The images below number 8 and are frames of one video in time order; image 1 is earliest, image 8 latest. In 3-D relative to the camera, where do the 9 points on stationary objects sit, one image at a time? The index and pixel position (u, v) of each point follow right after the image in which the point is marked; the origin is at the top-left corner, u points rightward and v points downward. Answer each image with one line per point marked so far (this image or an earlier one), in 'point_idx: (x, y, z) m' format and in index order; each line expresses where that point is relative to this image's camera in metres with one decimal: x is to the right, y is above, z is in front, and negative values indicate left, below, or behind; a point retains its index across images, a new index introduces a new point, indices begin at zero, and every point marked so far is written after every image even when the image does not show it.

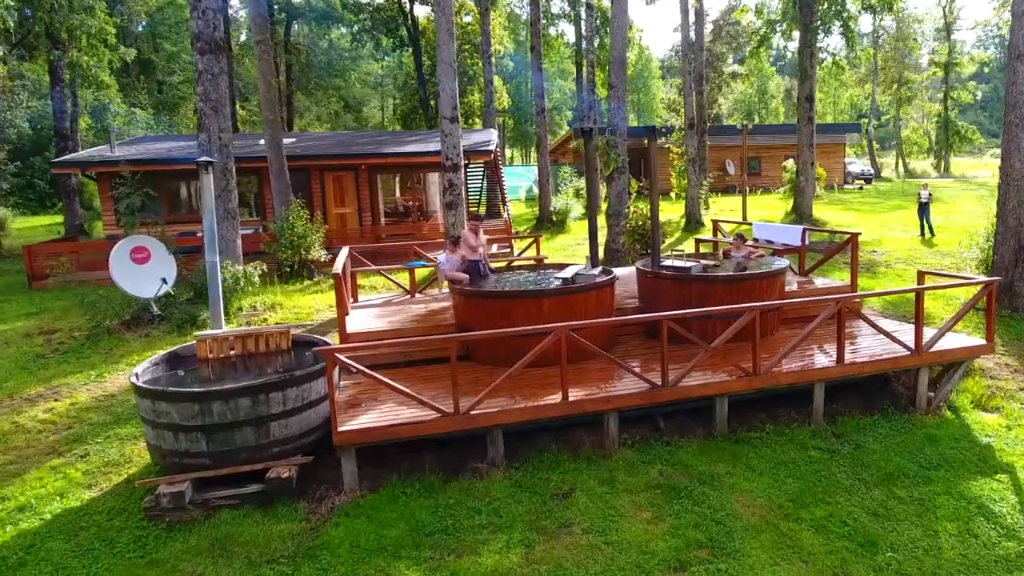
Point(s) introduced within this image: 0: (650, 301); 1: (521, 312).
0: (+1.5, -0.2, +9.2) m
1: (+0.1, -0.2, +8.1) m
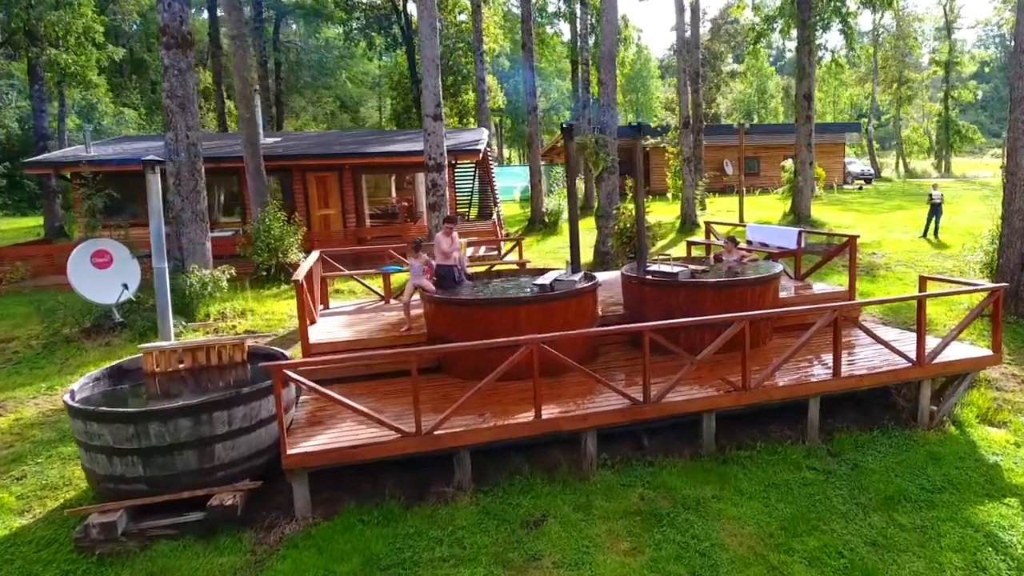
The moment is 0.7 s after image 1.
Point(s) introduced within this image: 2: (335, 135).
0: (+1.3, -0.2, +8.7) m
1: (-0.1, -0.3, +7.5) m
2: (-4.2, +3.6, +19.6) m
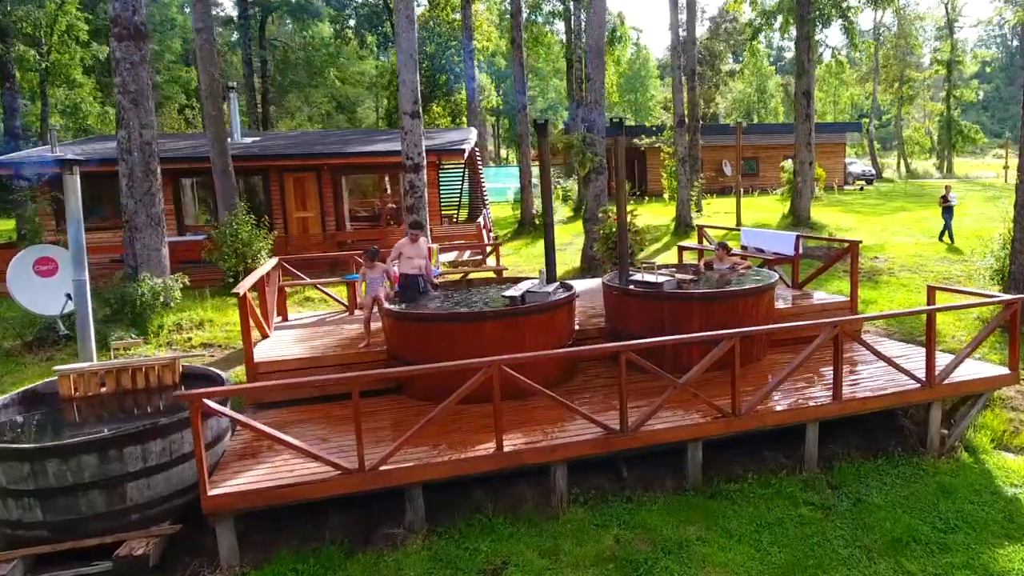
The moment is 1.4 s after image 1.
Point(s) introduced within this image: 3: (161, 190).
0: (+1.0, -0.3, +7.9) m
1: (-0.4, -0.4, +6.8) m
2: (-4.5, +3.5, +18.8) m
3: (-4.6, +1.3, +10.7) m
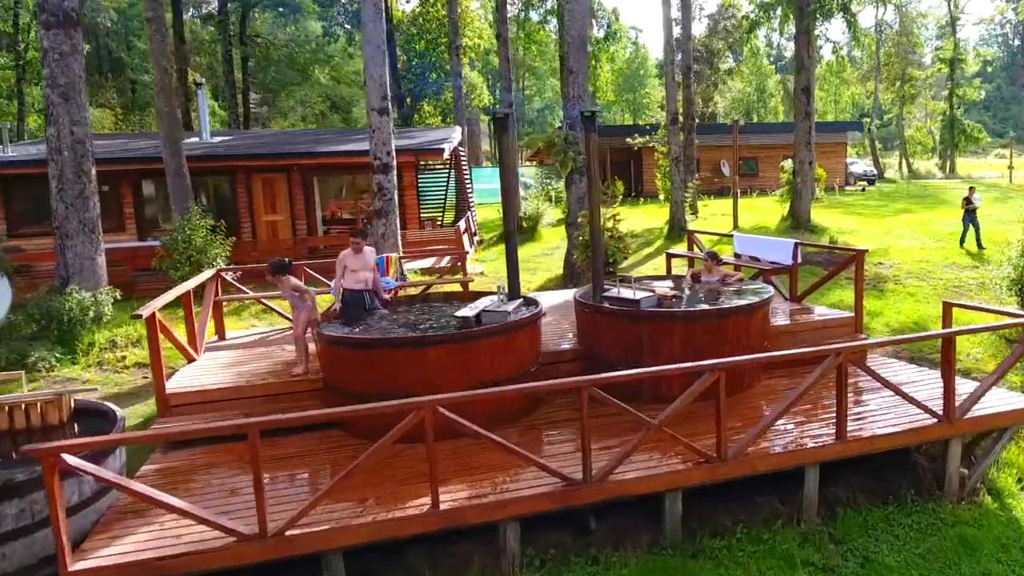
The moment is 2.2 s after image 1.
0: (+0.7, -0.5, +7.0) m
1: (-0.8, -0.6, +5.9) m
2: (-4.8, +3.3, +17.9) m
3: (-4.9, +1.1, +9.8) m
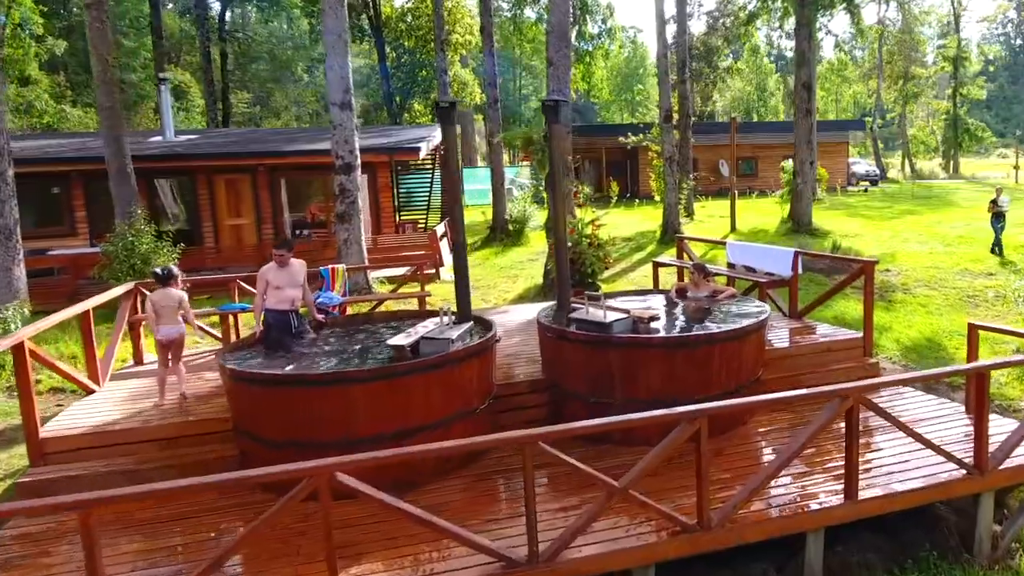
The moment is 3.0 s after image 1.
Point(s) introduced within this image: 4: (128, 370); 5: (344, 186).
0: (+0.3, -0.6, +6.0) m
1: (-1.1, -0.7, +4.8) m
2: (-5.2, +3.2, +16.9) m
3: (-5.3, +1.0, +8.7) m
4: (-3.2, -0.7, +6.8) m
5: (-2.3, +1.4, +11.2) m
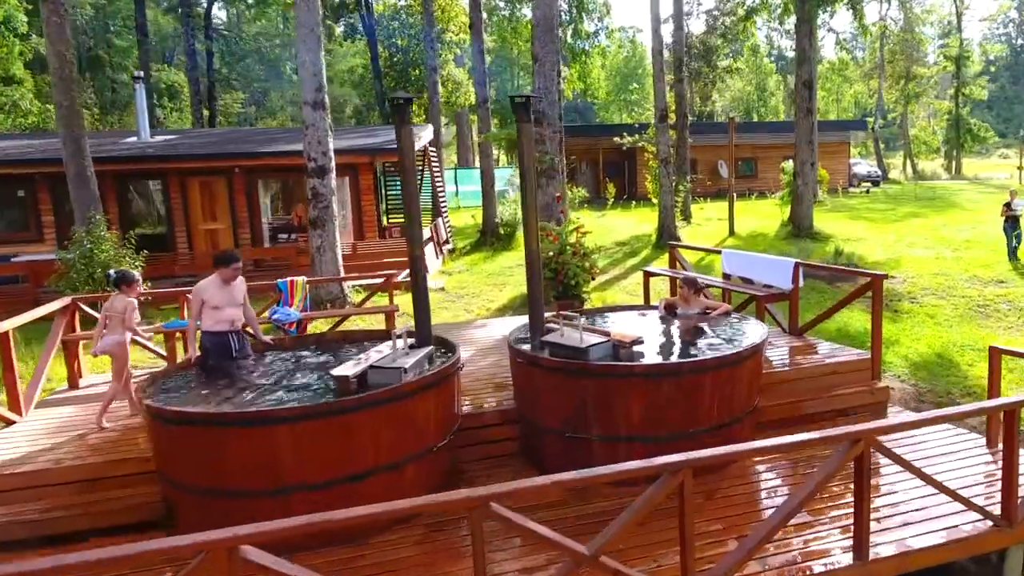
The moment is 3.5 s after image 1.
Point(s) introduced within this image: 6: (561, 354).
0: (+0.1, -0.7, +5.3) m
1: (-1.3, -0.8, +4.2) m
2: (-5.4, +3.1, +16.2) m
3: (-5.5, +0.8, +8.1) m
4: (-3.4, -0.8, +6.1) m
5: (-2.5, +1.3, +10.5) m
6: (+0.3, -0.4, +5.1) m
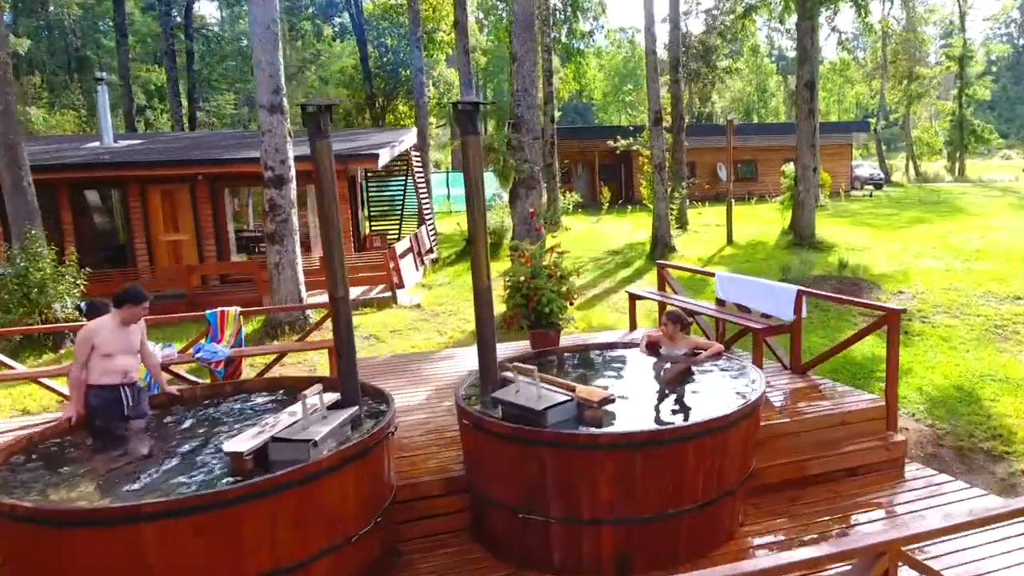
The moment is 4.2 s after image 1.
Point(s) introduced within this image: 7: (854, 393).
0: (-0.2, -1.0, +4.4) m
1: (-1.6, -1.1, +3.3) m
2: (-5.7, +2.8, +15.4) m
3: (-5.8, +0.6, +7.2) m
4: (-3.7, -1.0, +5.3) m
5: (-2.8, +1.0, +9.7) m
6: (0.0, -0.6, +4.2) m
7: (+2.4, -0.7, +5.8) m
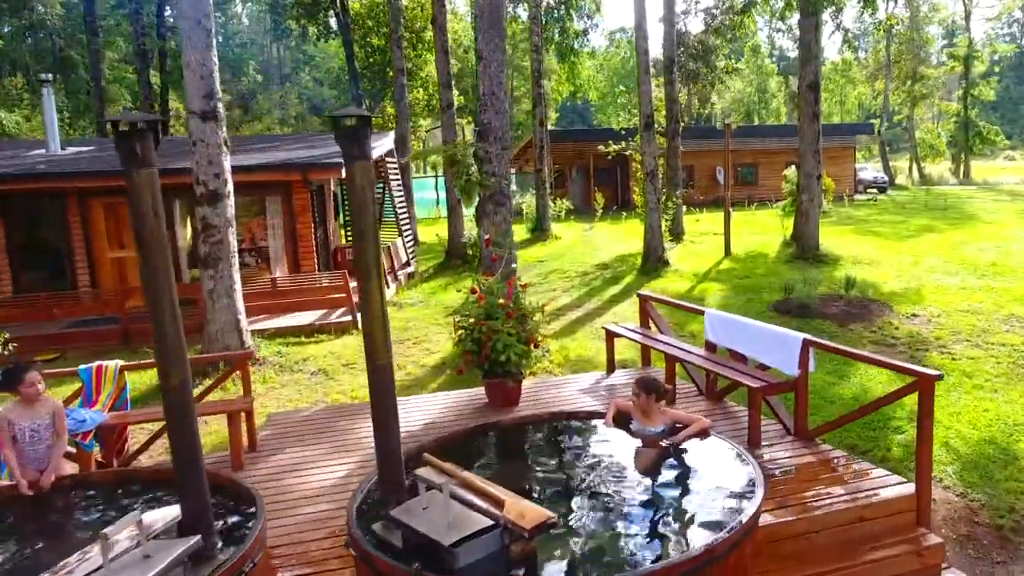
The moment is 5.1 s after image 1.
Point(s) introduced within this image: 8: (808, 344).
0: (-0.6, -1.3, +3.3) m
1: (-2.0, -1.4, +2.2) m
2: (-6.0, +2.5, +14.2) m
3: (-6.1, +0.3, +6.1) m
4: (-4.0, -1.3, +4.1) m
5: (-3.1, +0.7, +8.5) m
6: (-0.3, -0.9, +3.1) m
7: (+2.1, -1.0, +4.7) m
8: (+1.9, -0.3, +5.2) m
